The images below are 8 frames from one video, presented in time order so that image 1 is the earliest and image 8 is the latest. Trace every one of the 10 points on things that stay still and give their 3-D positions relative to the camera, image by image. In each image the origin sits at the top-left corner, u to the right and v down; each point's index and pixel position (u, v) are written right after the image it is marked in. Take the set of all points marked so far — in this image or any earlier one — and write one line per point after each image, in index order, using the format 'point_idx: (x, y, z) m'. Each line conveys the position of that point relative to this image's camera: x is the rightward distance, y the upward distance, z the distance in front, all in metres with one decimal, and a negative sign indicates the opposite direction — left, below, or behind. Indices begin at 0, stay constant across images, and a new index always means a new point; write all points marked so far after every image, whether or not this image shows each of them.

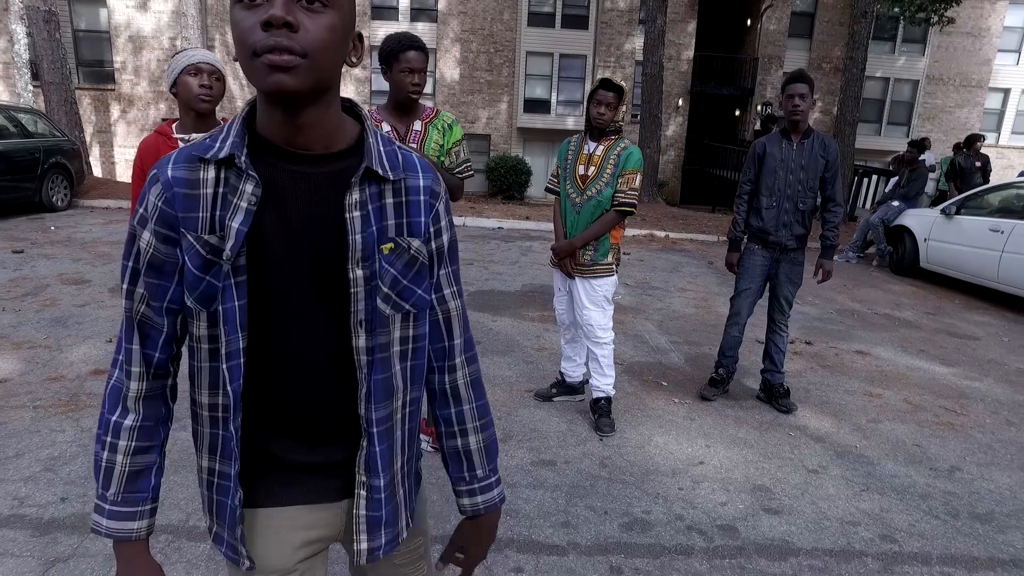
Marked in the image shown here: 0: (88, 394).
0: (-2.6, -0.6, +4.0) m
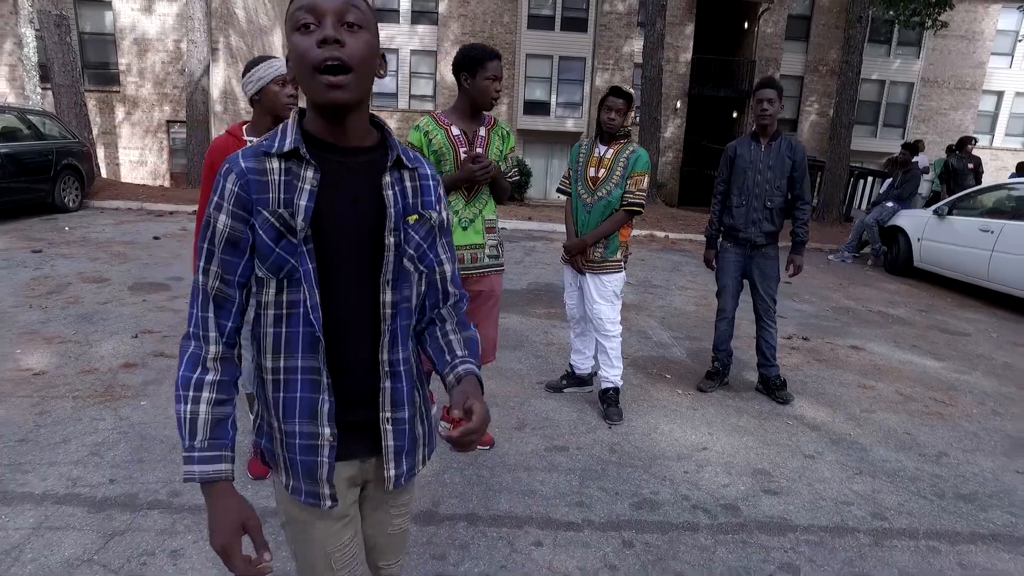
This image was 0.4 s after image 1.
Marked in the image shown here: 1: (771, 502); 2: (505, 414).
0: (-2.5, -0.6, +4.2) m
1: (+1.3, -1.1, +3.2) m
2: (0.0, -0.8, +4.0) m
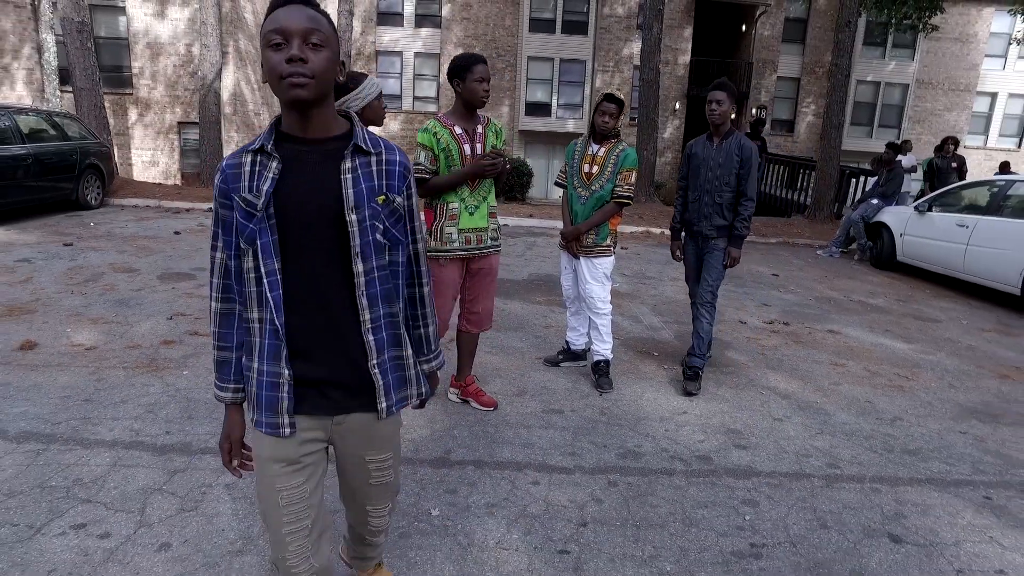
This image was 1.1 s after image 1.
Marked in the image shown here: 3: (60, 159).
0: (-2.5, -0.5, +4.7) m
1: (+1.3, -1.0, +3.7) m
2: (0.0, -0.7, +4.5) m
3: (-7.3, +2.1, +10.4) m
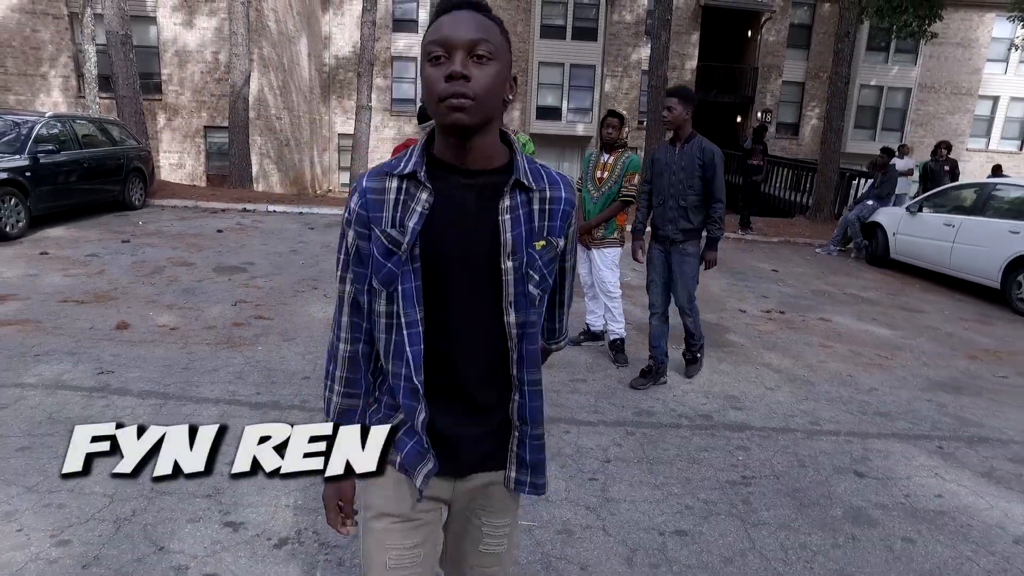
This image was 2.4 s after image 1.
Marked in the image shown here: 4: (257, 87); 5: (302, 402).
0: (-2.3, -0.4, +5.4) m
1: (+1.5, -0.9, +4.4) m
2: (+0.2, -0.6, +5.2) m
3: (-7.0, +2.2, +11.2) m
4: (-7.6, +6.0, +19.1) m
5: (-1.4, -0.7, +4.2) m
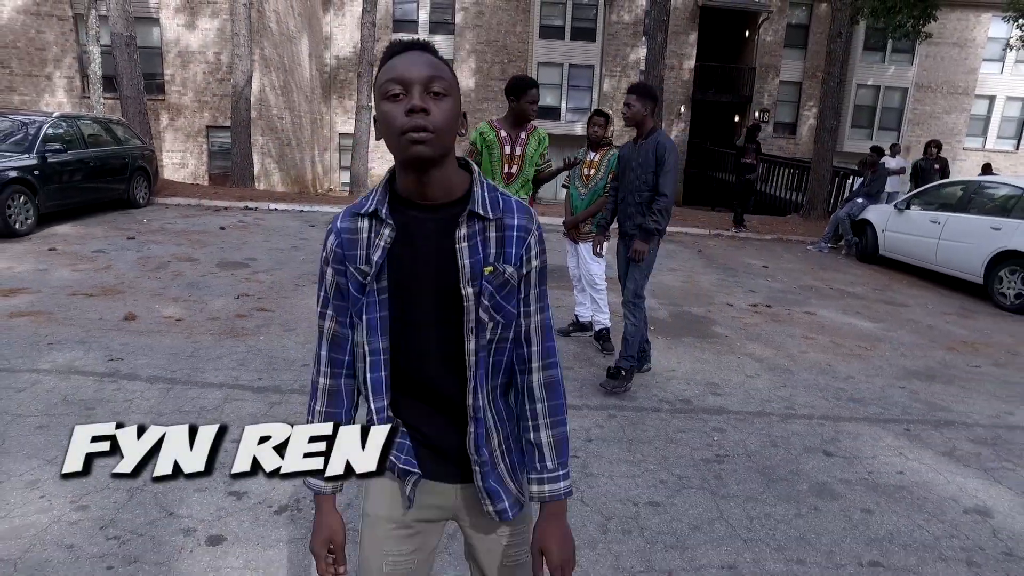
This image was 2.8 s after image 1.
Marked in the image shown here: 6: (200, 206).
0: (-2.4, -0.3, +5.7) m
1: (+1.5, -0.8, +4.6) m
2: (+0.1, -0.5, +5.4) m
3: (-7.1, +2.2, +11.4) m
4: (-7.6, +6.0, +19.3) m
5: (-1.4, -0.7, +4.4) m
6: (-6.3, +1.6, +12.9) m
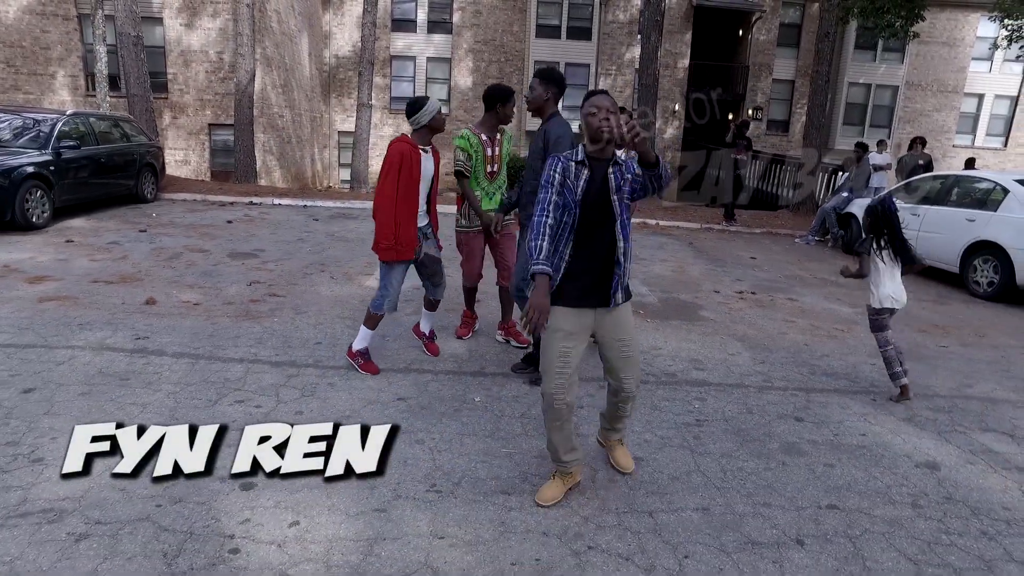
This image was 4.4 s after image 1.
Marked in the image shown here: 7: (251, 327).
0: (-2.4, -0.2, +6.0) m
1: (+1.4, -0.7, +5.0) m
2: (+0.1, -0.4, +5.8) m
3: (-7.1, +2.4, +11.7) m
4: (-7.7, +6.2, +19.6) m
5: (-1.5, -0.6, +4.8) m
6: (-6.3, +1.8, +13.2) m
7: (-2.2, -0.3, +5.5) m
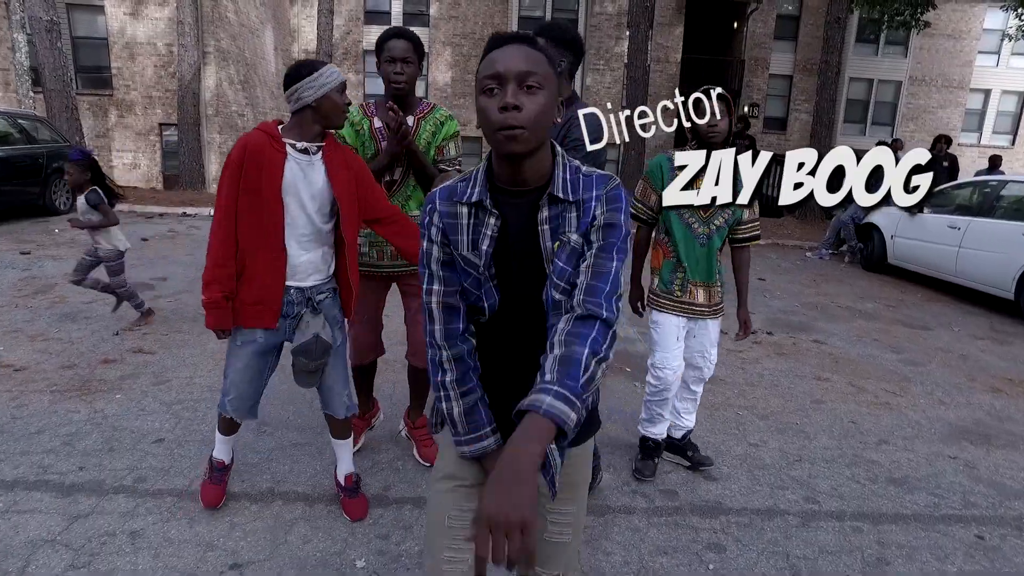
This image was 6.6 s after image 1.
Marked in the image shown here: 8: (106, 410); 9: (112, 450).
0: (-2.8, -0.6, +4.4) m
1: (+1.0, -1.0, +3.4) m
2: (-0.3, -0.8, +4.2) m
3: (-7.6, +1.9, +10.0) m
4: (-8.3, +5.8, +17.9) m
5: (-1.8, -1.0, +3.2) m
6: (-6.8, +1.4, +11.5) m
7: (-2.6, -0.8, +3.8) m
8: (-2.5, -0.7, +3.9) m
9: (-2.1, -0.9, +3.4) m
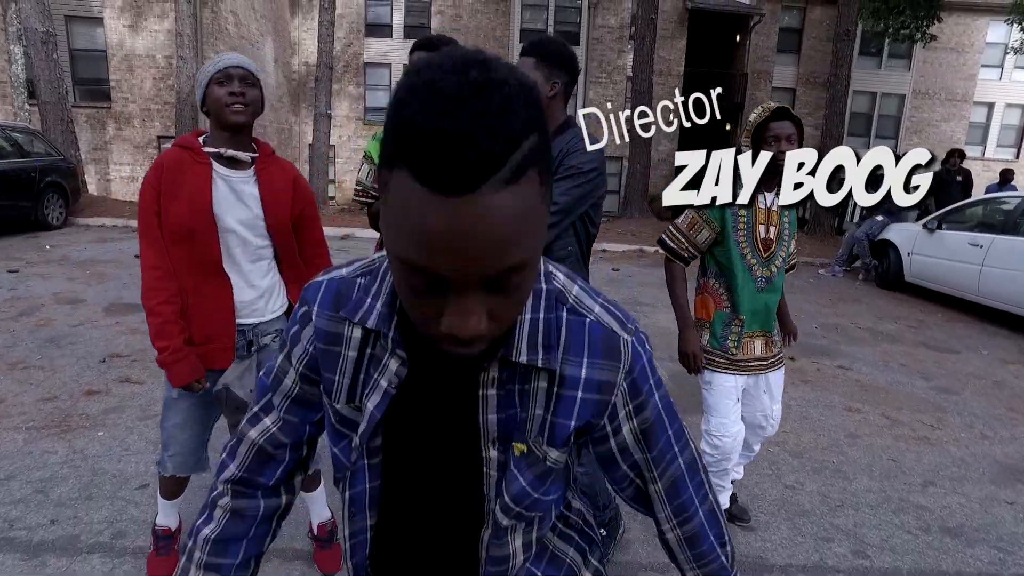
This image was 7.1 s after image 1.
0: (-2.7, -0.8, +4.1) m
1: (+1.1, -1.2, +3.1) m
2: (-0.2, -0.9, +3.9) m
3: (-7.5, +1.7, +9.7) m
4: (-8.2, +5.4, +17.7) m
5: (-1.8, -1.1, +2.8) m
6: (-6.8, +1.1, +11.2) m
7: (-2.5, -0.9, +3.5) m
8: (-2.4, -0.9, +3.6) m
9: (-2.1, -1.0, +3.1) m
